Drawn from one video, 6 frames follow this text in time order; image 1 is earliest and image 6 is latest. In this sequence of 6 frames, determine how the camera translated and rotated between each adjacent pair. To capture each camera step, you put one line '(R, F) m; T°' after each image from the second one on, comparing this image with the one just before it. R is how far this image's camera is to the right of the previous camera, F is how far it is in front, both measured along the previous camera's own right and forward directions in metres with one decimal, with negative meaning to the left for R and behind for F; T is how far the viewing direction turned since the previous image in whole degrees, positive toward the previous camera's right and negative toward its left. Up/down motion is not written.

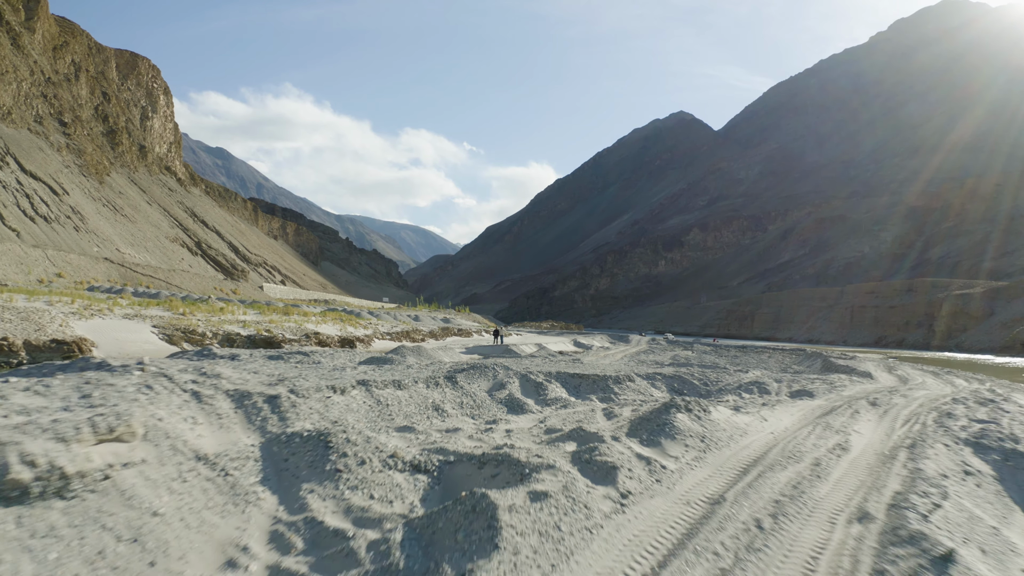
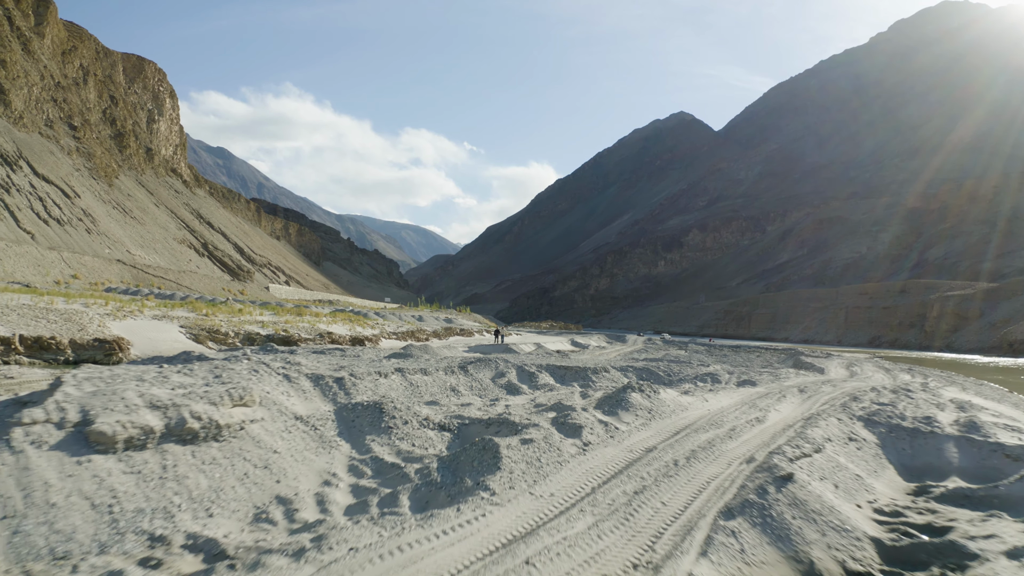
(0.0, -1.3) m; 0°
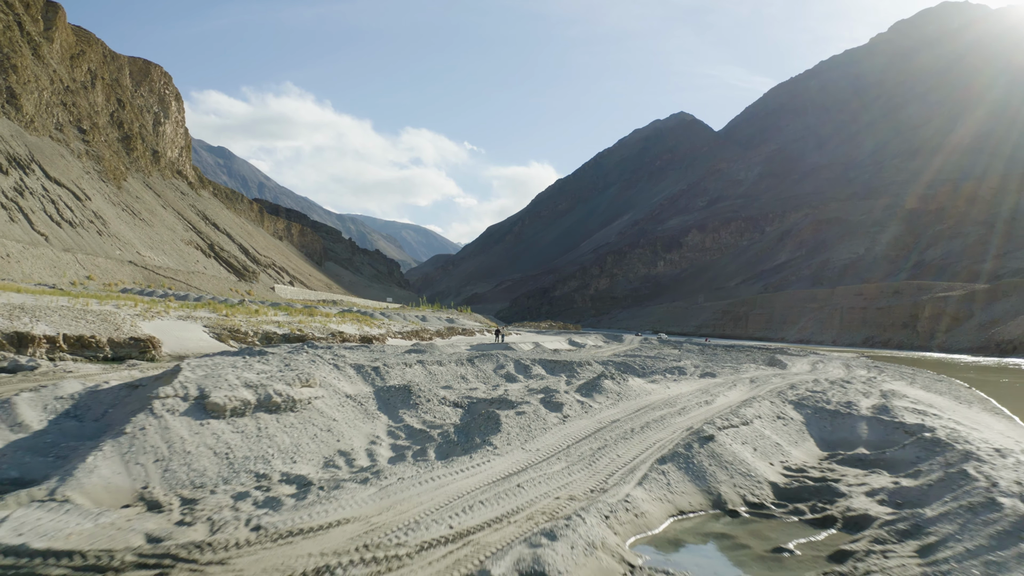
(0.0, -1.3) m; 0°
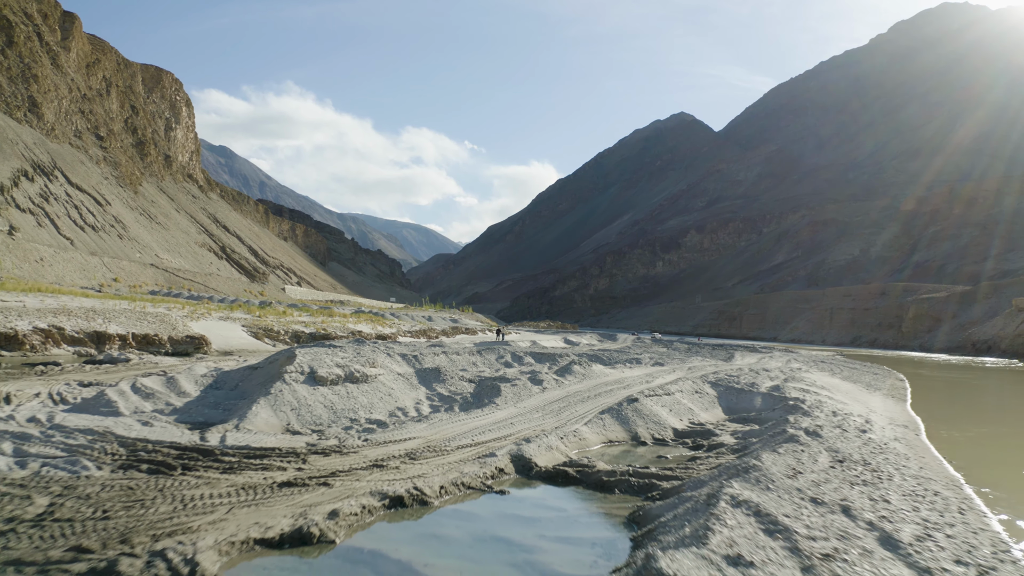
(+0.1, -2.7) m; 0°
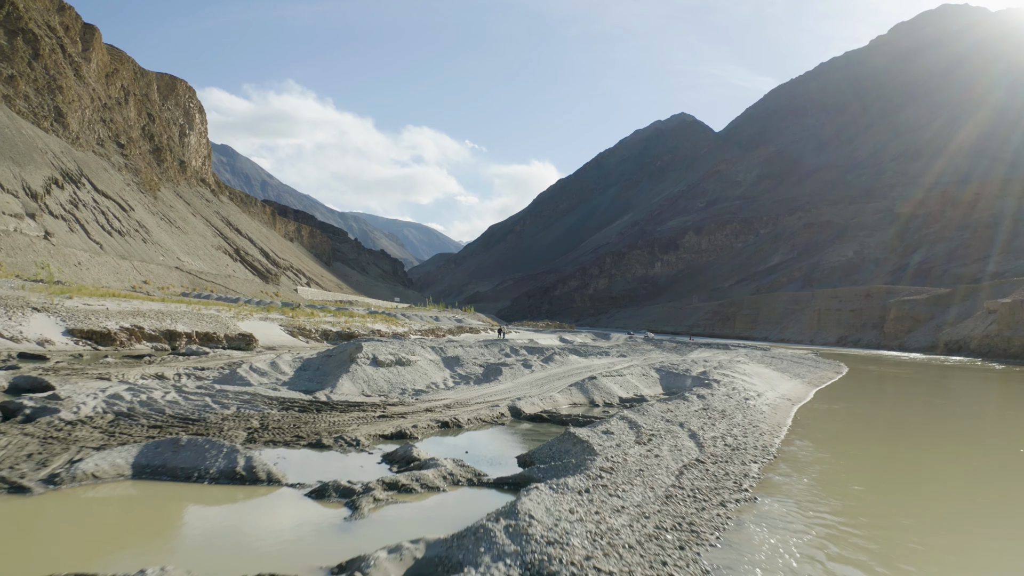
(+0.1, -3.5) m; 0°
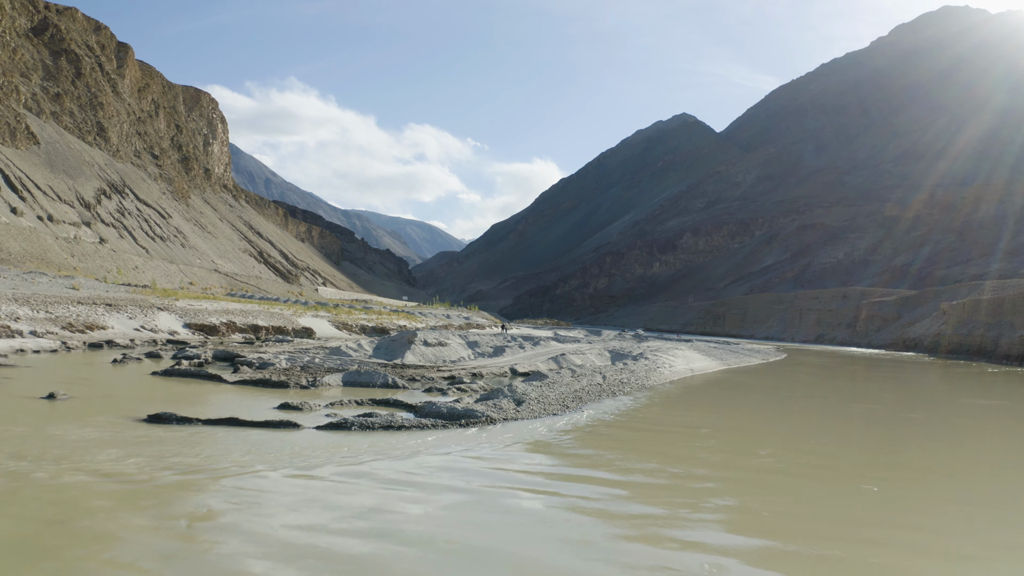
(+0.1, -6.4) m; 0°
